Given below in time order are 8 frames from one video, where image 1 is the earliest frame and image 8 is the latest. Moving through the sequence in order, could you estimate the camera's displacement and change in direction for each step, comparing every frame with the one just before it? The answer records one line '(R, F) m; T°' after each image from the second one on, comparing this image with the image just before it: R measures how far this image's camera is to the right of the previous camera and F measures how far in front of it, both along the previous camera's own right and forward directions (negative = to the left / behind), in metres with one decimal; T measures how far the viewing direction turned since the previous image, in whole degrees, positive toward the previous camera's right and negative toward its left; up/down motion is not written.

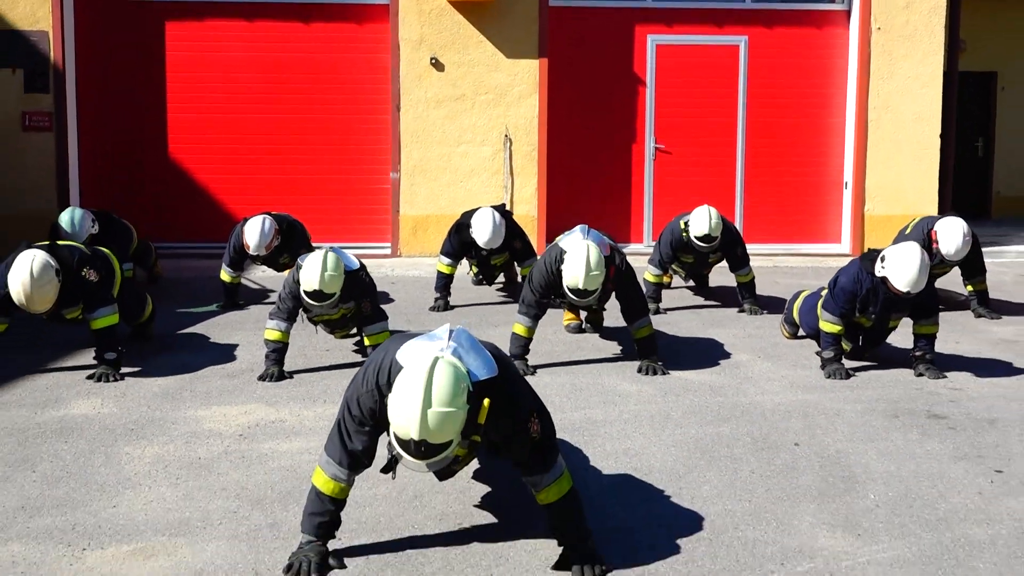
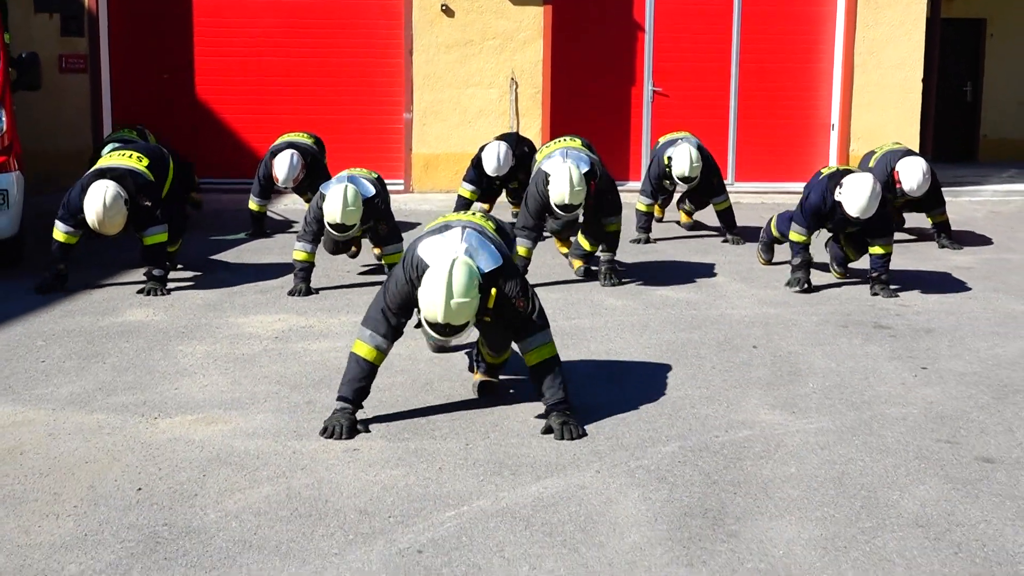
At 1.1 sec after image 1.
(+0.1, -0.8) m; 0°
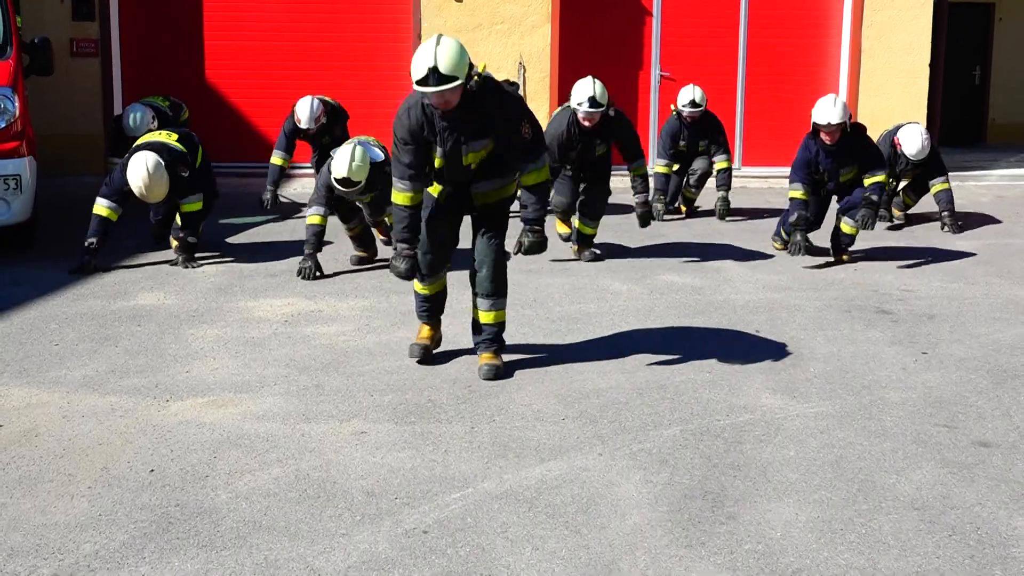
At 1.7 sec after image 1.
(0.0, -0.1) m; 0°
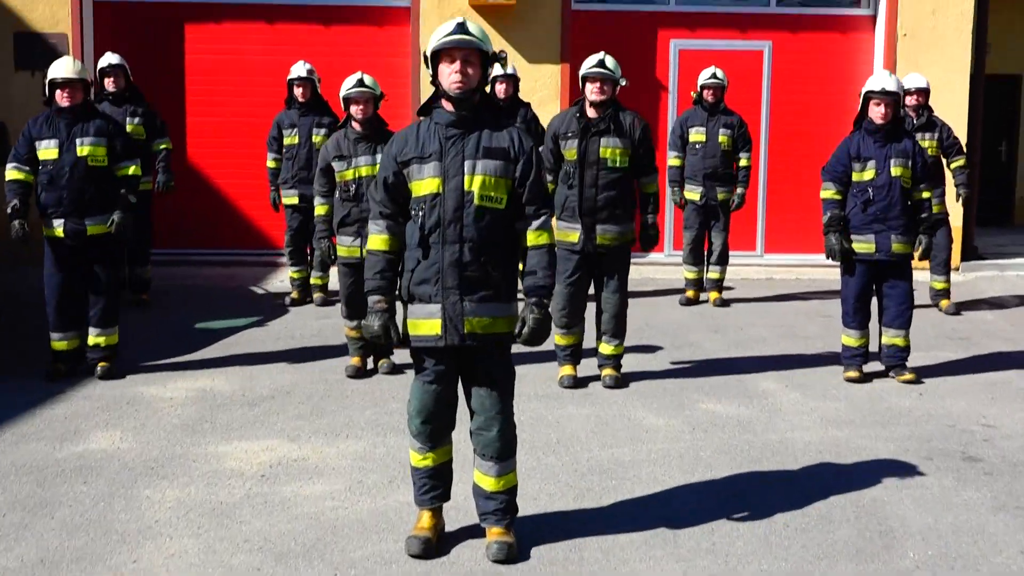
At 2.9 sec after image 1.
(-0.1, +0.9) m; 0°
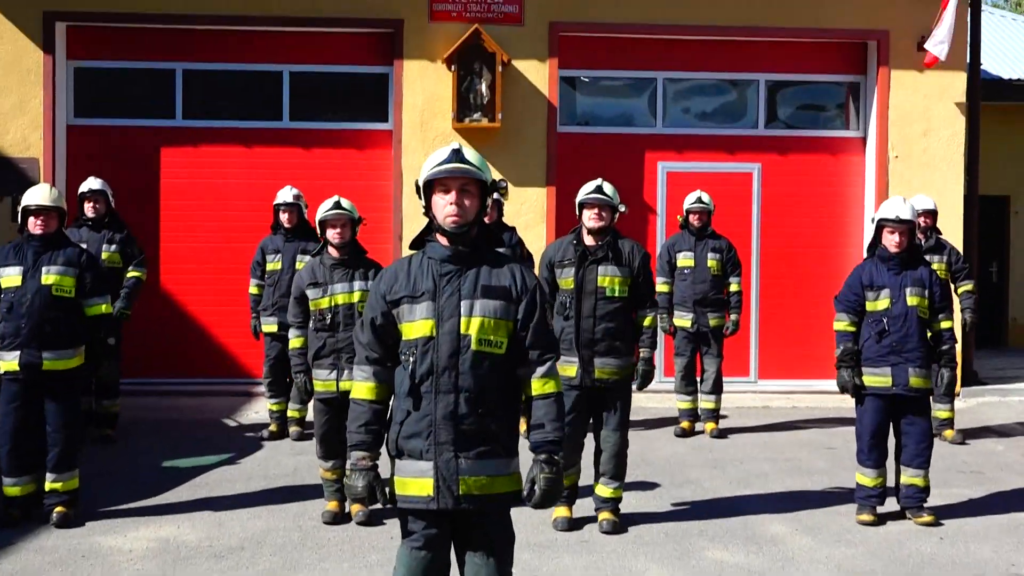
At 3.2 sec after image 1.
(0.0, +0.4) m; +1°
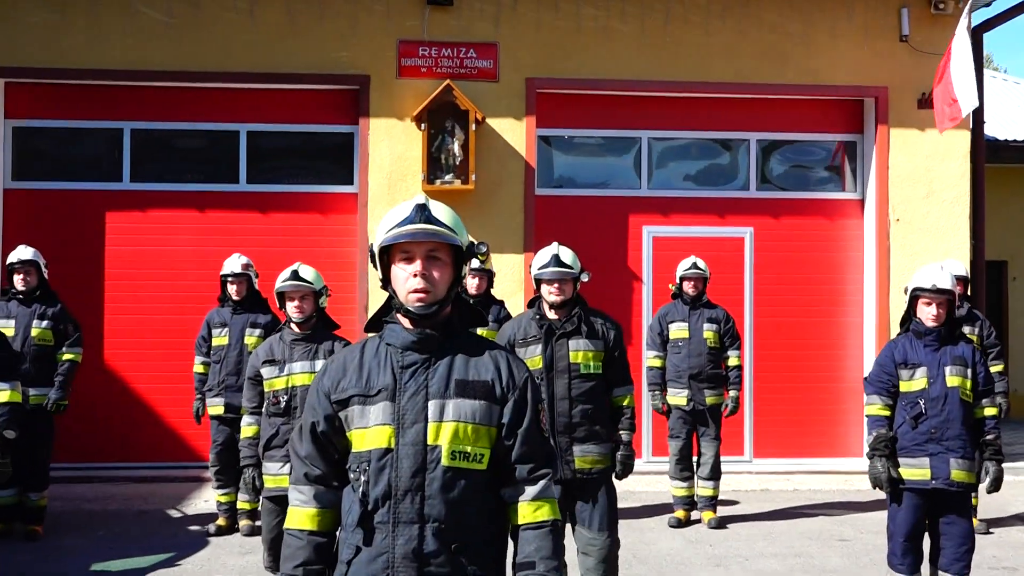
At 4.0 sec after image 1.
(0.0, +0.8) m; +1°
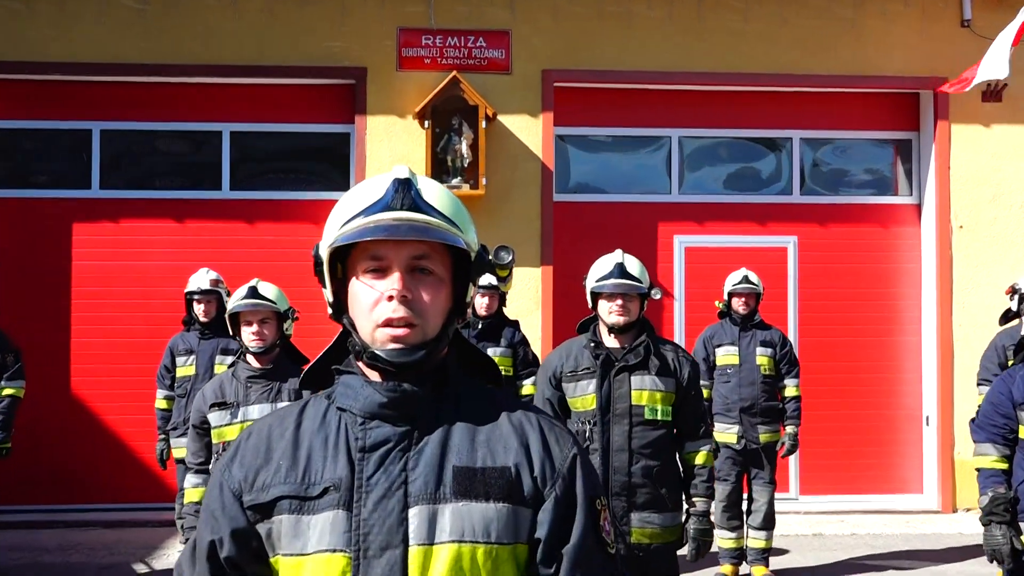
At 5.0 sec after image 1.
(0.0, +1.1) m; 0°
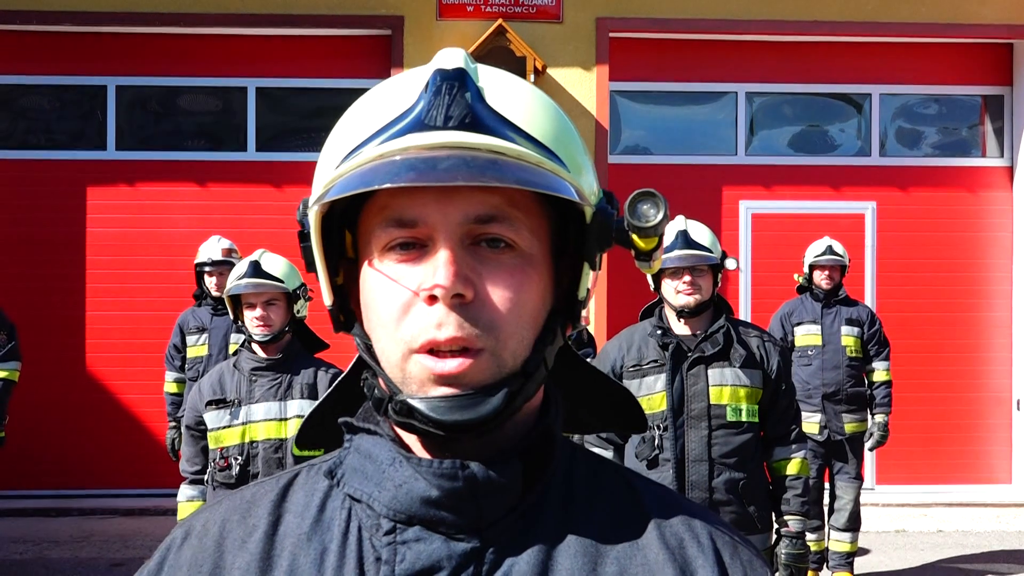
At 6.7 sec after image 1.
(-0.1, +0.8) m; -2°
